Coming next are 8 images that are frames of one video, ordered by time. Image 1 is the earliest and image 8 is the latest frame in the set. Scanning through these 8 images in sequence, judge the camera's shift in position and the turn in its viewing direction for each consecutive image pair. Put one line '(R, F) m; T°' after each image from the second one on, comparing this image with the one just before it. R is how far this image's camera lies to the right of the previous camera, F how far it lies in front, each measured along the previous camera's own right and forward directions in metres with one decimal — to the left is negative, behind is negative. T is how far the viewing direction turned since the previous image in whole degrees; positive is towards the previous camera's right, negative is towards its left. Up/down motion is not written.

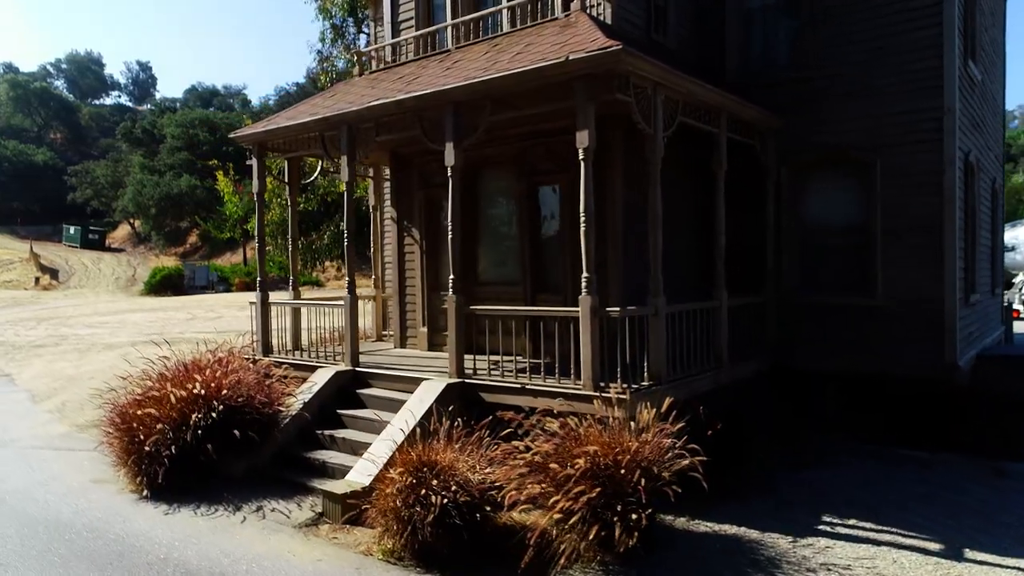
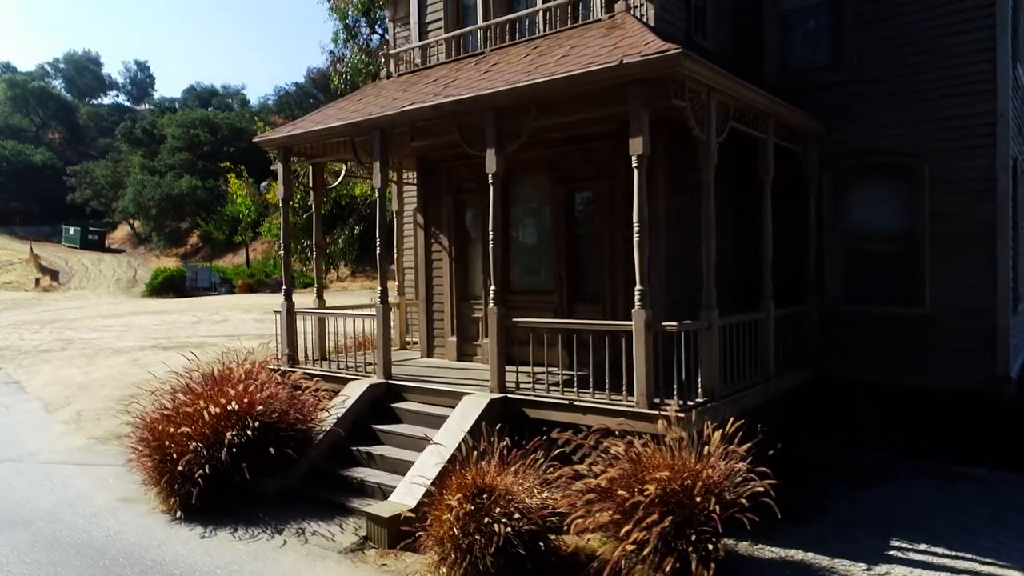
(-0.5, +0.3) m; 0°
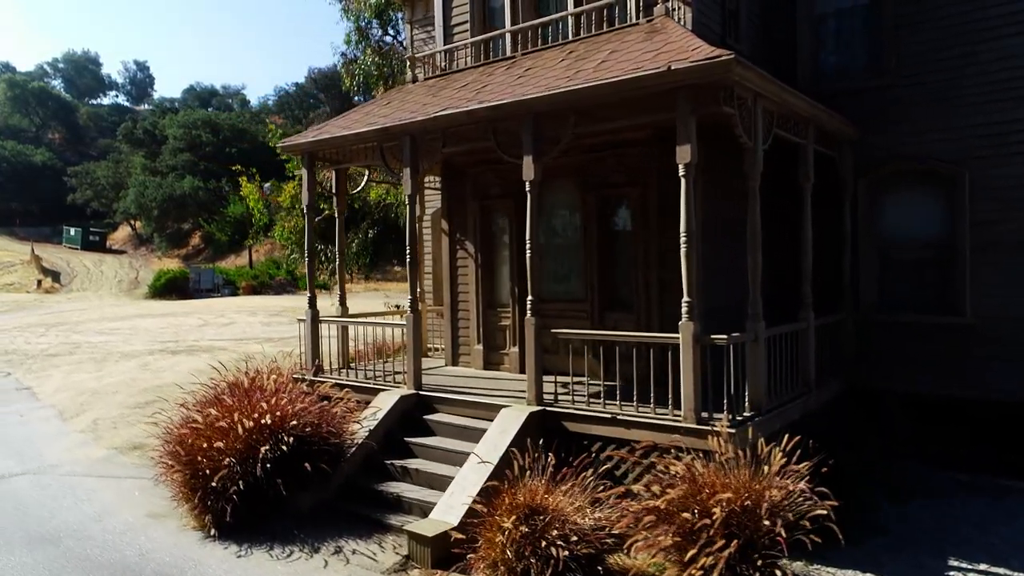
(-0.4, +0.2) m; 0°
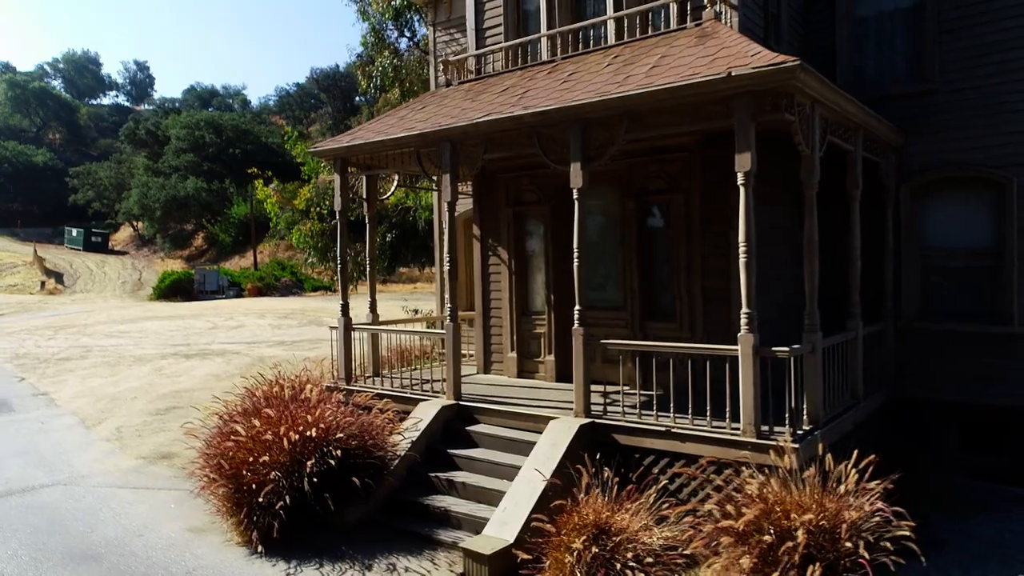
(-0.5, +0.1) m; 0°
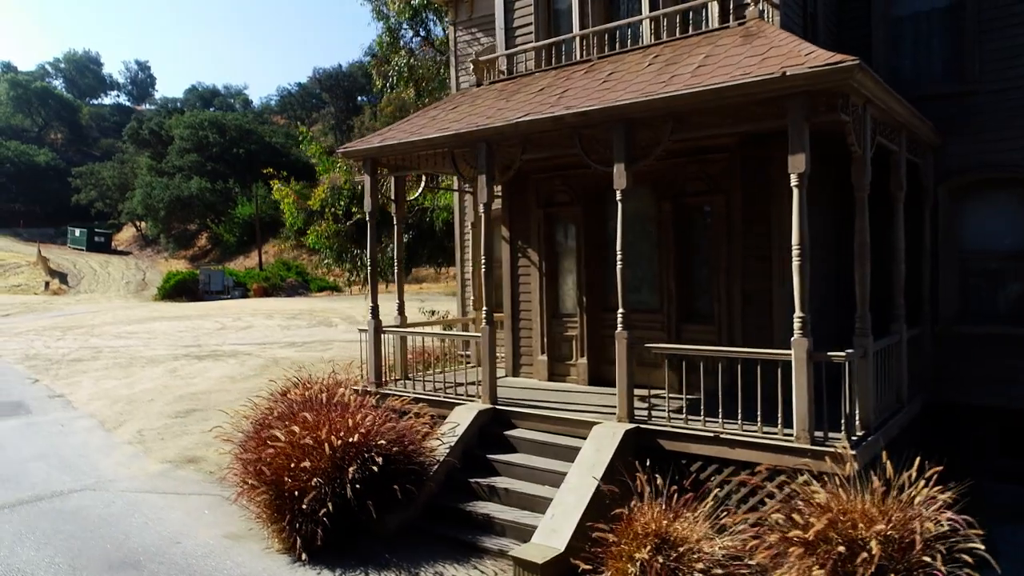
(-0.4, +0.1) m; 0°
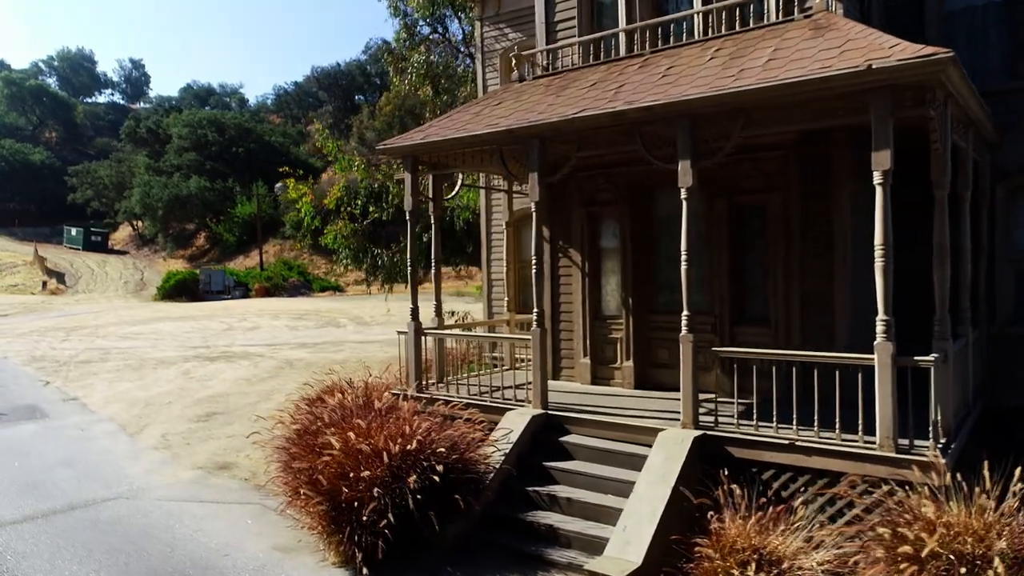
(-0.7, +0.3) m; 0°
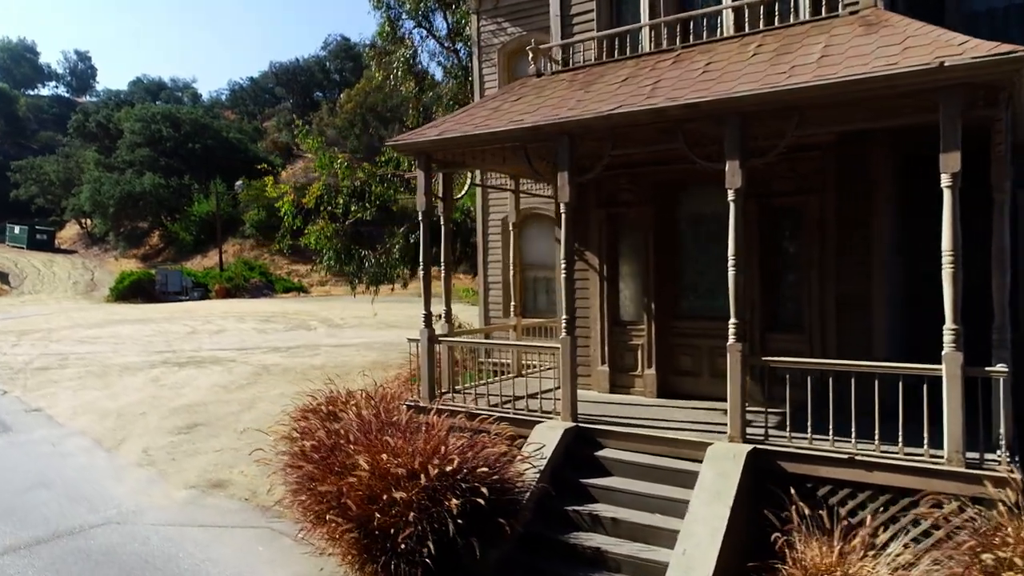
(-0.8, +0.5) m; +3°
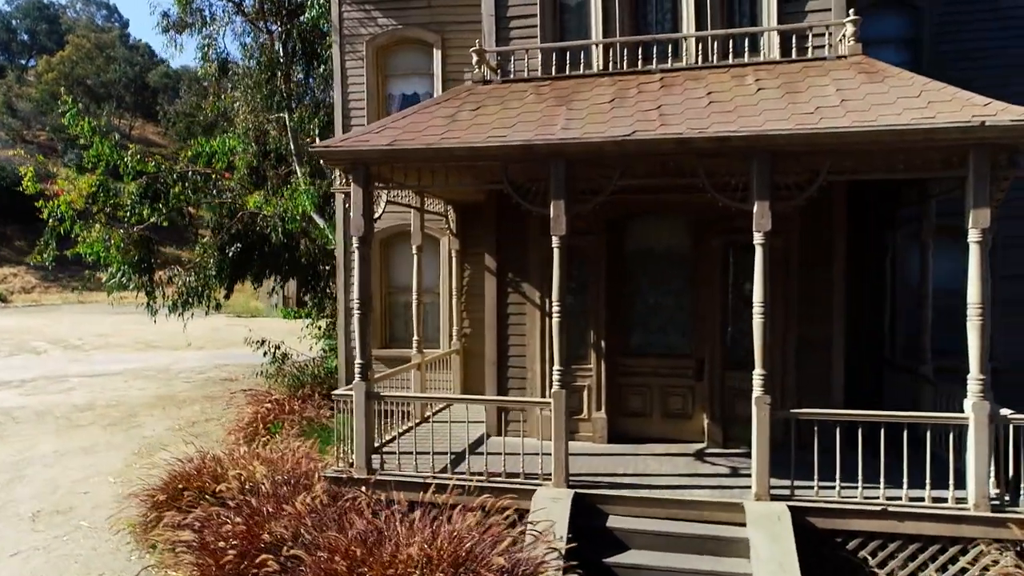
(-2.2, +1.6) m; +21°
